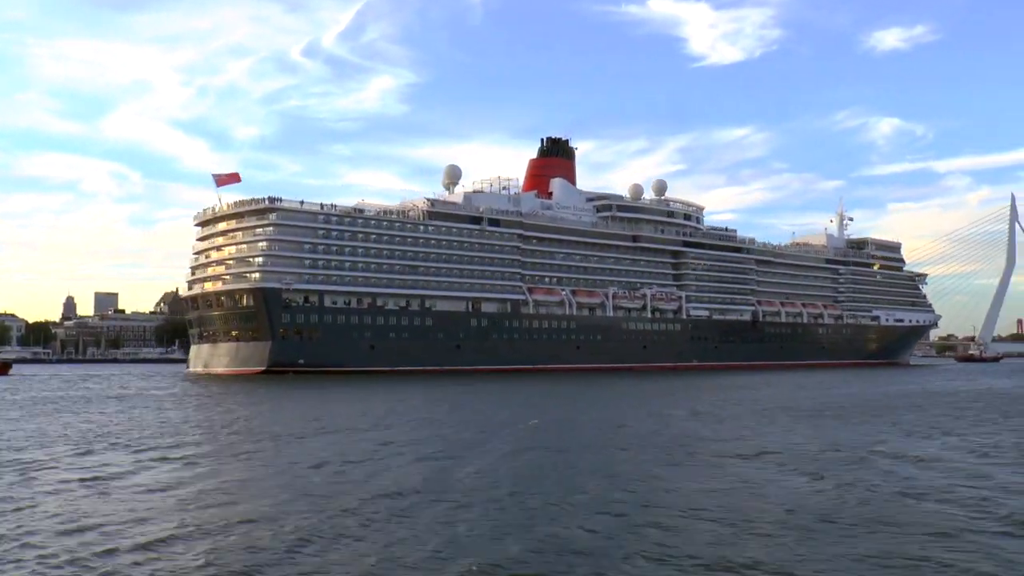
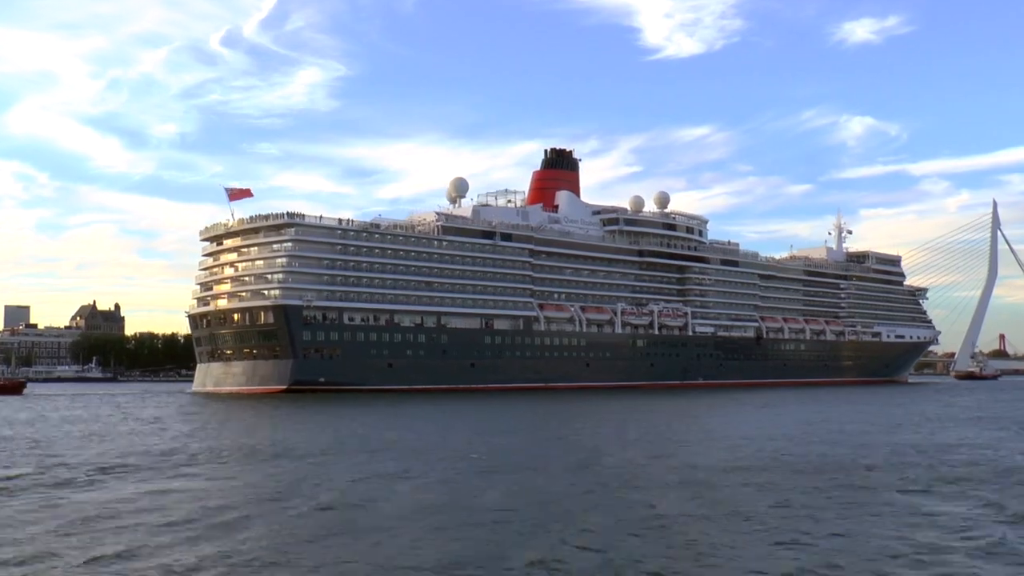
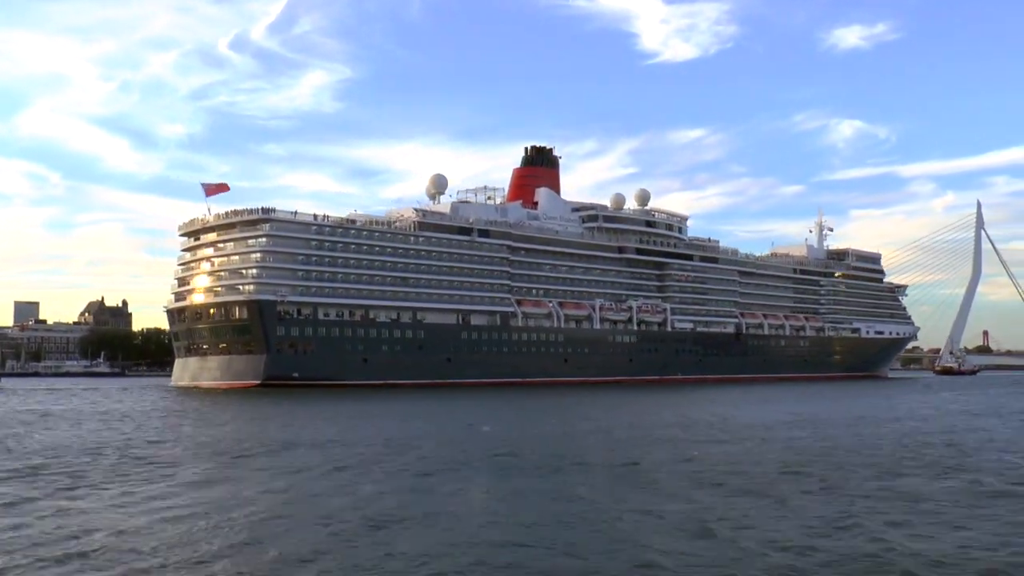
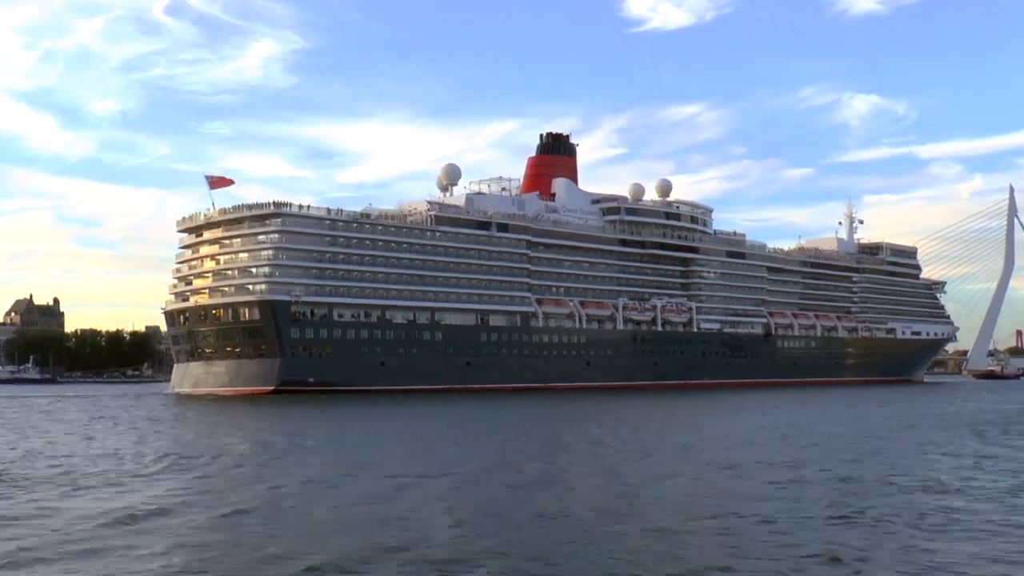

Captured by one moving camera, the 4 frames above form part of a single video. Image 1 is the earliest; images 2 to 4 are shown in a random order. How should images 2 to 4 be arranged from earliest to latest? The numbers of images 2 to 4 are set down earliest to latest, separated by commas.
3, 2, 4
